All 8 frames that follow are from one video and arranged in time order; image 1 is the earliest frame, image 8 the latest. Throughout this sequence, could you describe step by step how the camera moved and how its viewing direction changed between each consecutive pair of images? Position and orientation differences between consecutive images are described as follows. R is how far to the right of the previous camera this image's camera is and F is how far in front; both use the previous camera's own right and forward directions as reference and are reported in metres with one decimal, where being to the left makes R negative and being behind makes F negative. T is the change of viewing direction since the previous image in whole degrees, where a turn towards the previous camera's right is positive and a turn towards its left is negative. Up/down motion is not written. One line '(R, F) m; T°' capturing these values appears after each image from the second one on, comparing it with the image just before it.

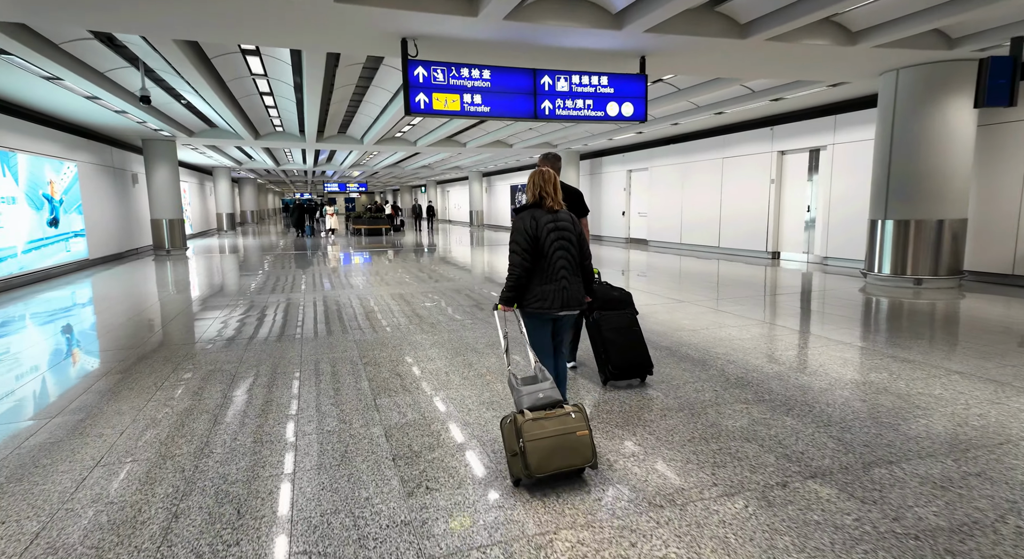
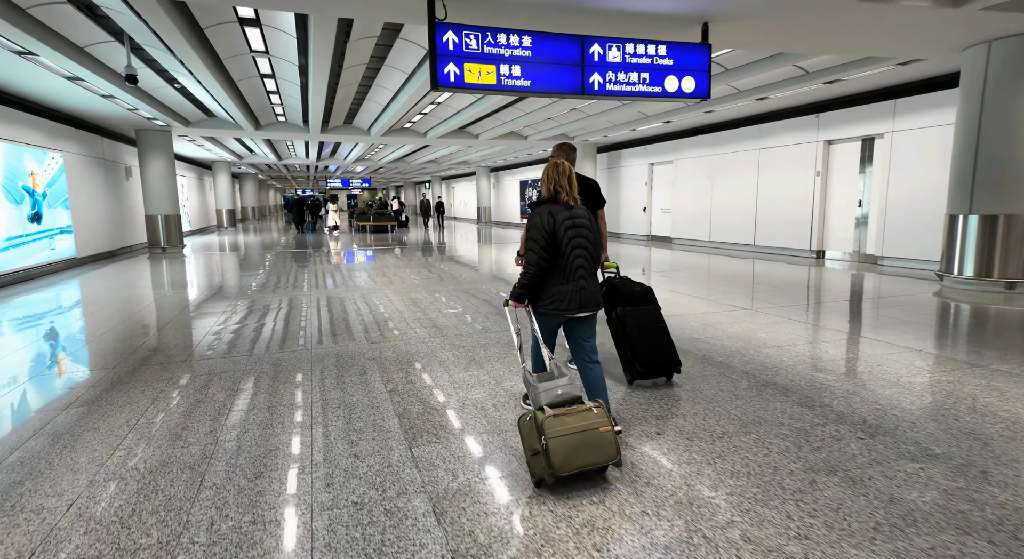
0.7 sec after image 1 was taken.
(-0.3, +0.7) m; 0°
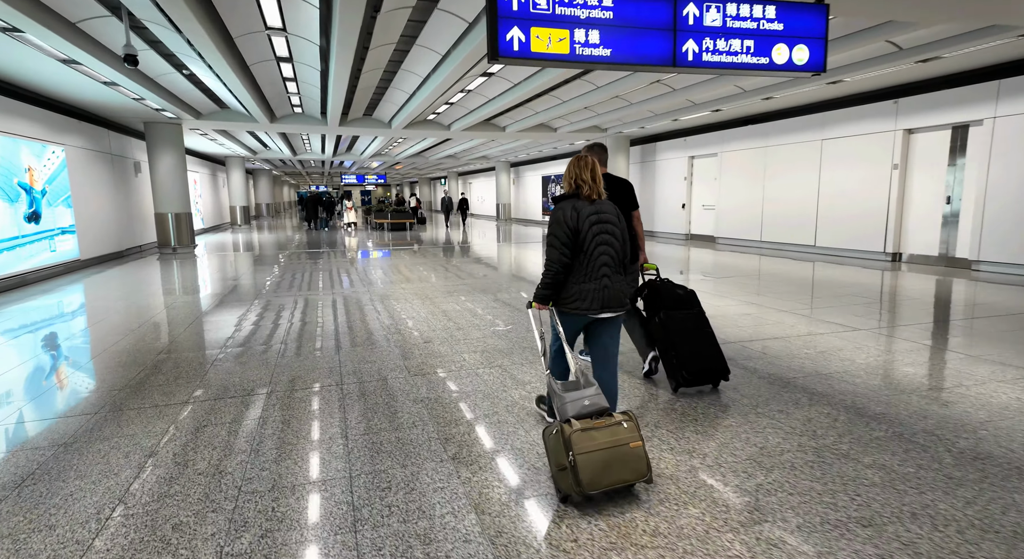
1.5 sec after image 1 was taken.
(-0.4, +0.7) m; -1°
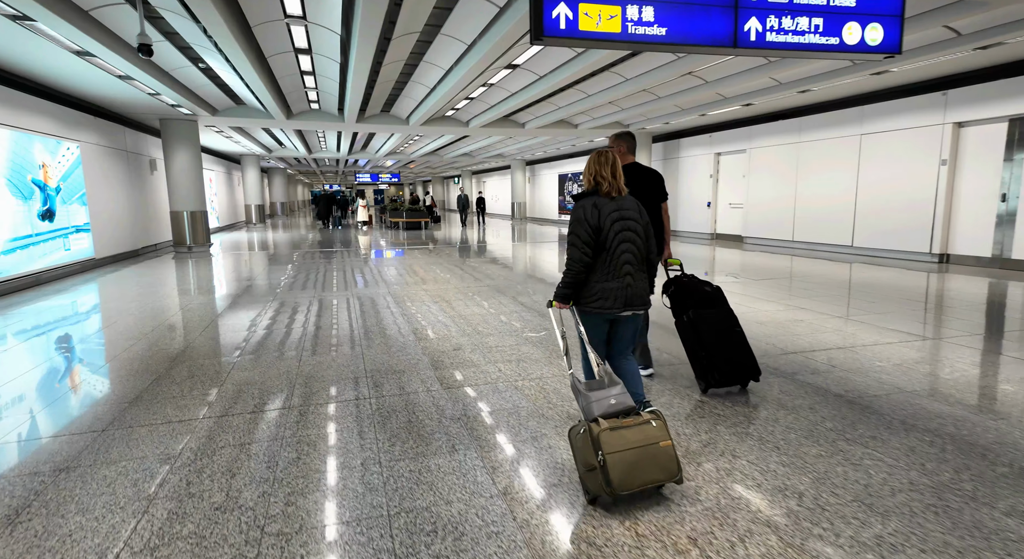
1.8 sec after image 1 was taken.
(-0.2, +0.3) m; -1°
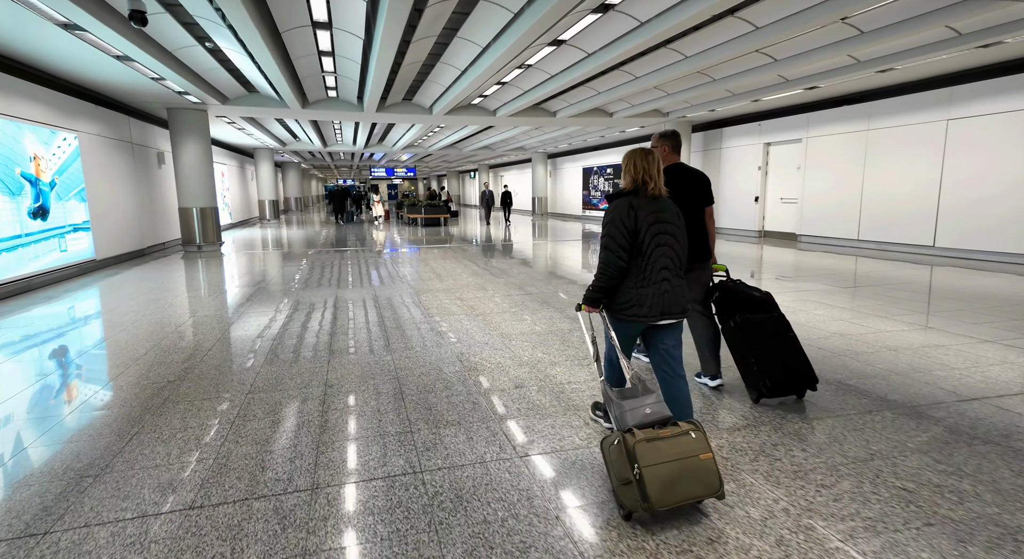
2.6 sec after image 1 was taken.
(-0.4, +0.8) m; -1°
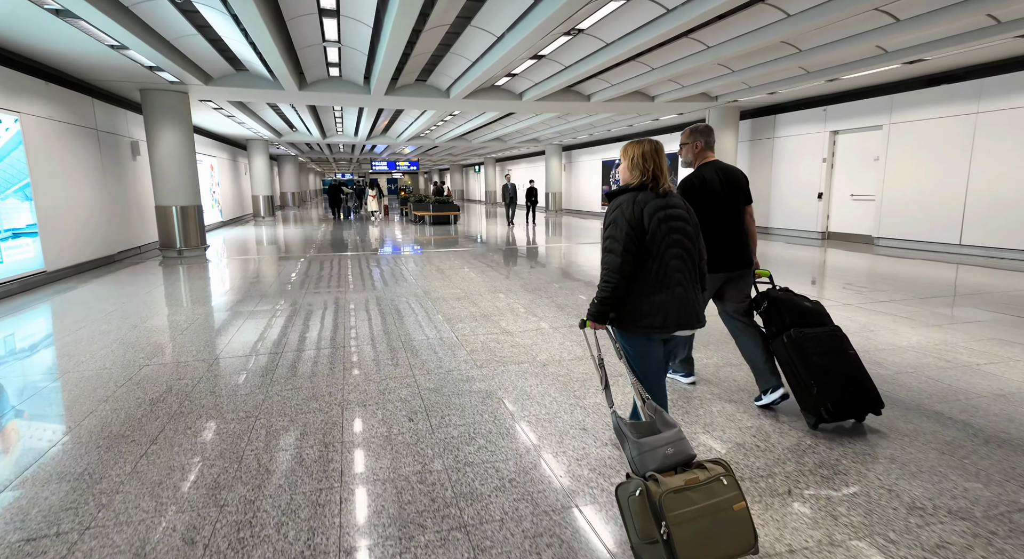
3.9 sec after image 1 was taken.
(-0.5, +1.3) m; 0°
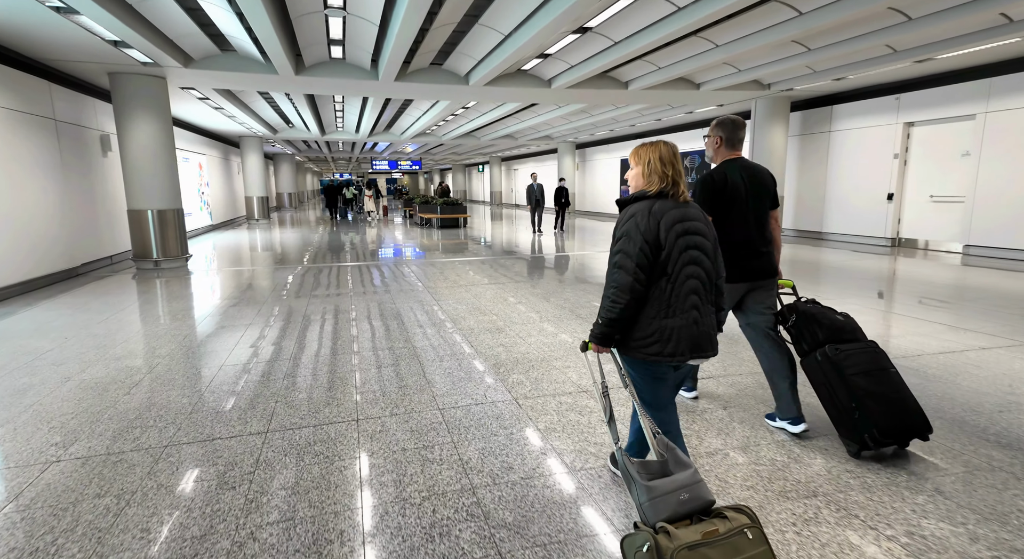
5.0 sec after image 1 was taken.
(-0.5, +1.1) m; 0°
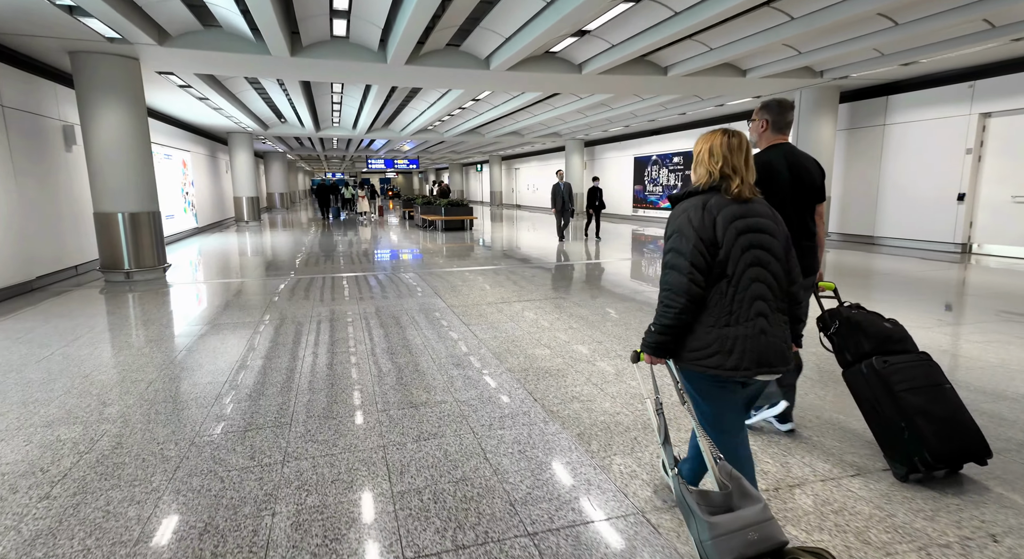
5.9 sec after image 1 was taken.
(-0.5, +1.0) m; +1°
